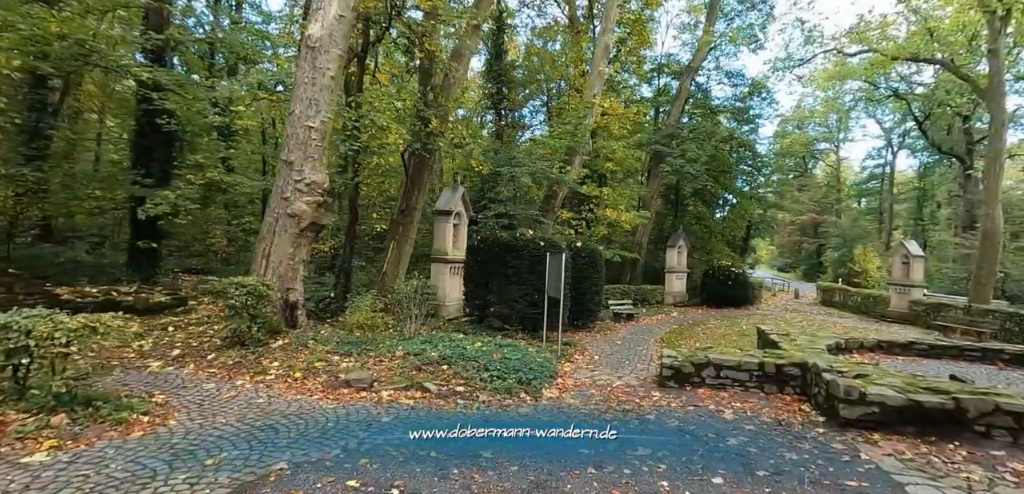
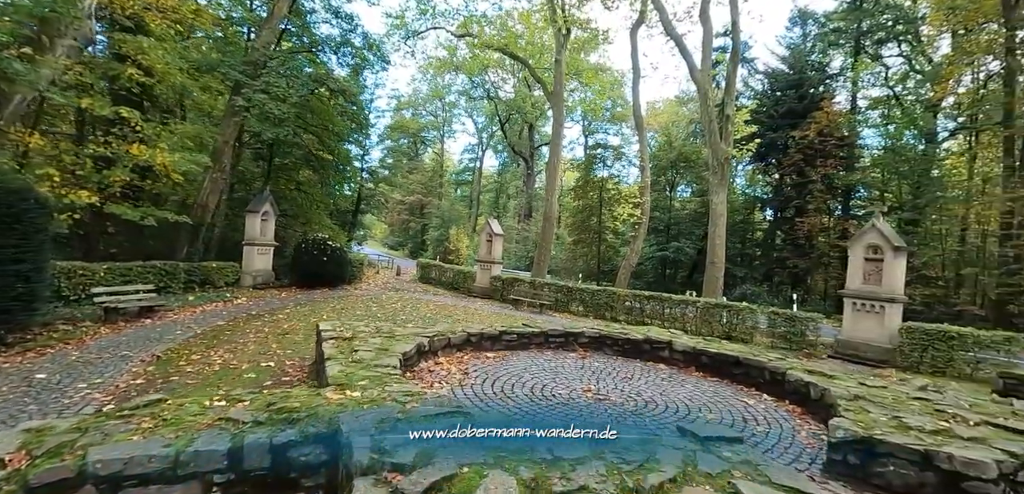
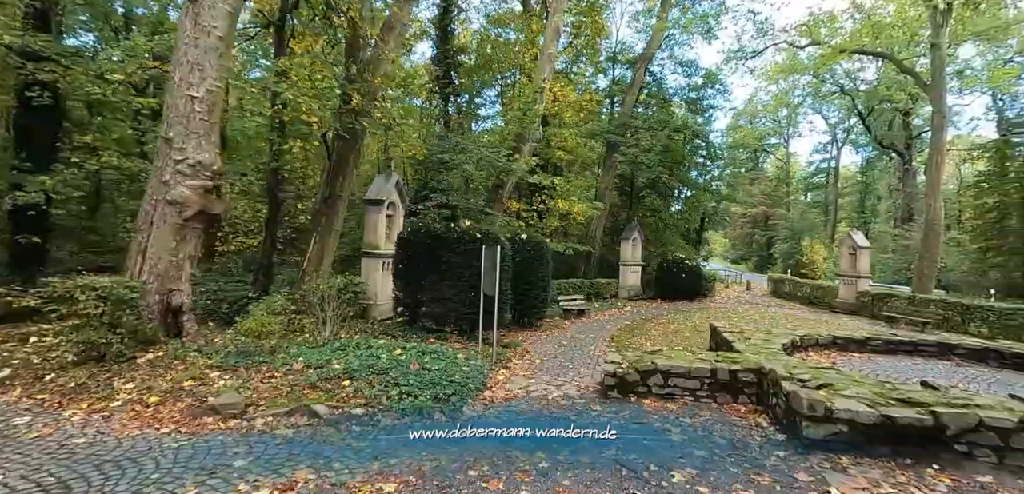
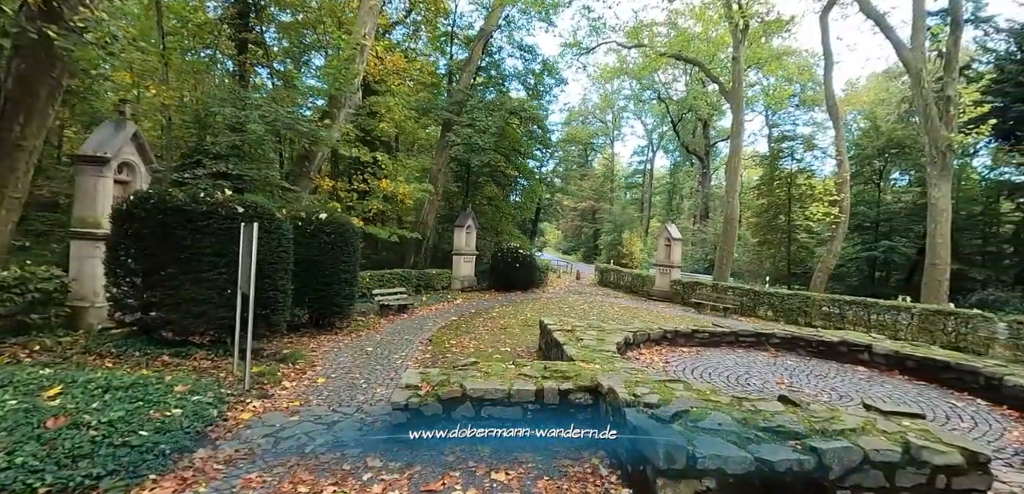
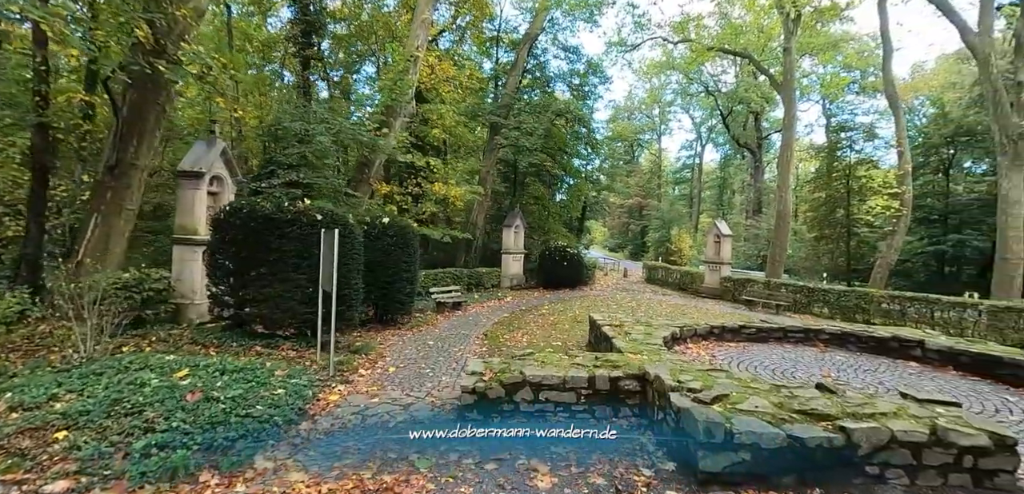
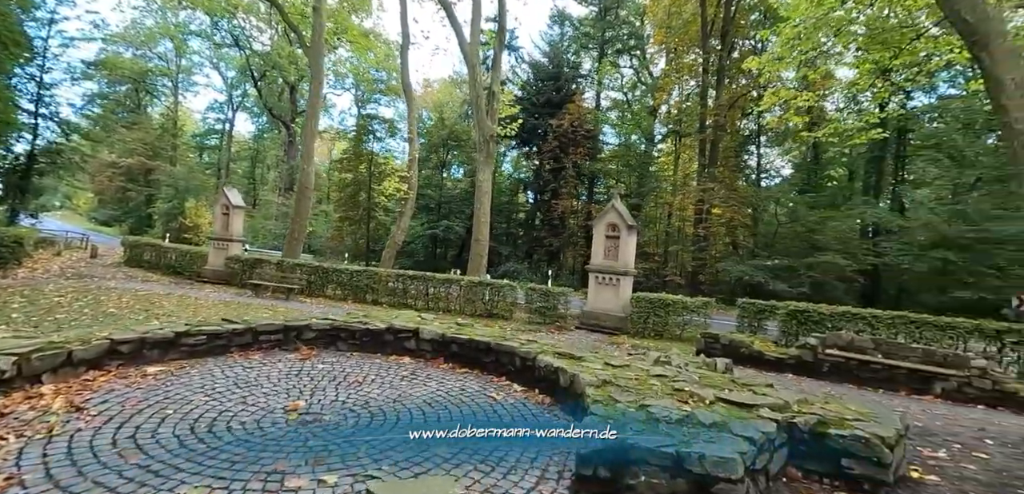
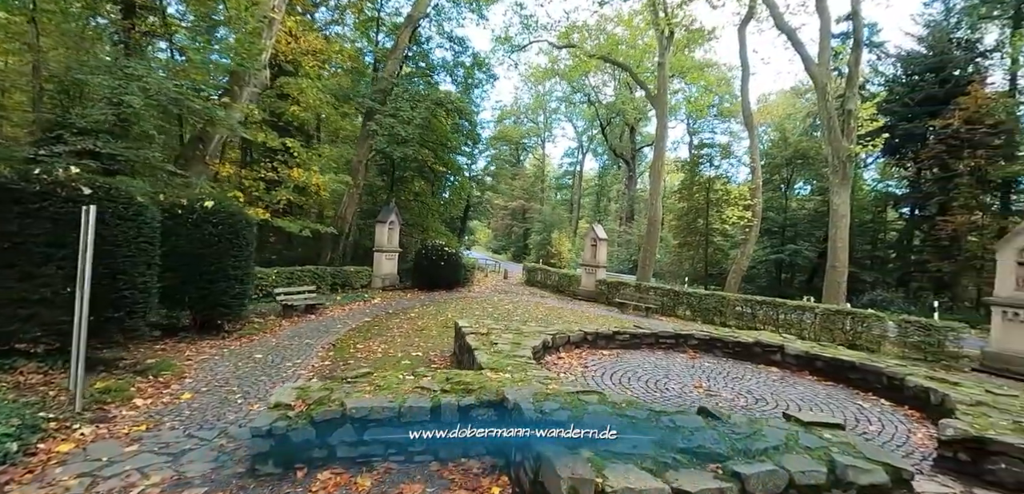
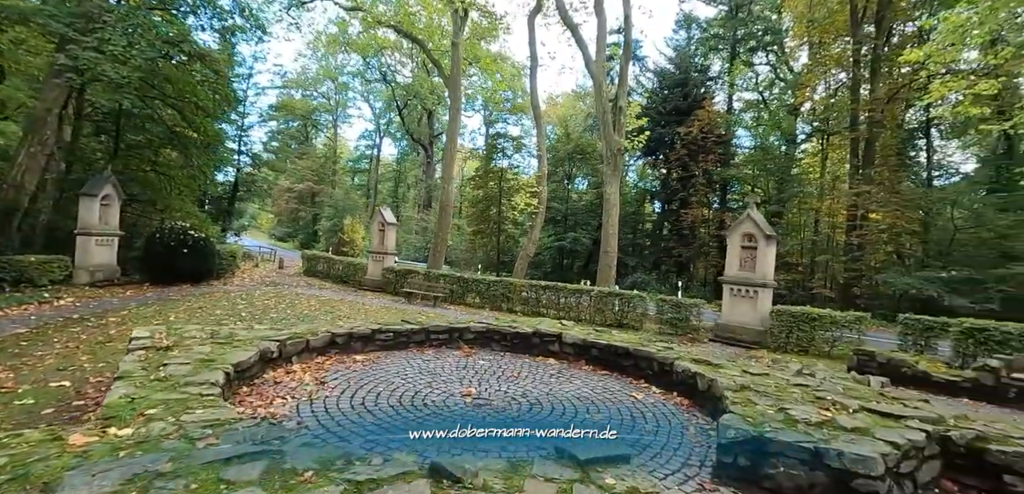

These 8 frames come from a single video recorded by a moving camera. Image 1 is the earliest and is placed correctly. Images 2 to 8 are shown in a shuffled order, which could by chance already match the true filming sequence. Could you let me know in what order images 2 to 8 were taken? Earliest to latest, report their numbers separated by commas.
3, 5, 4, 7, 2, 8, 6
